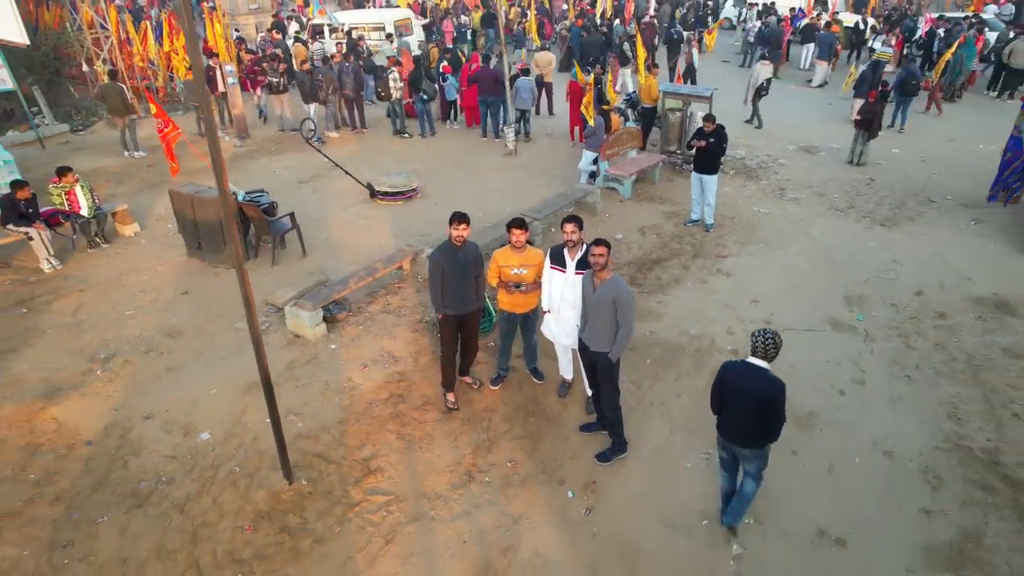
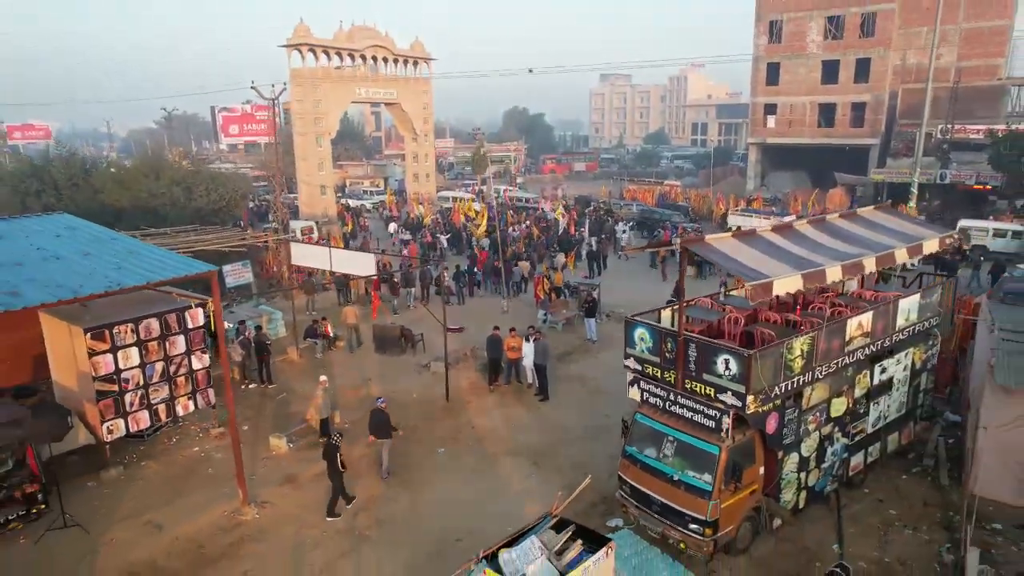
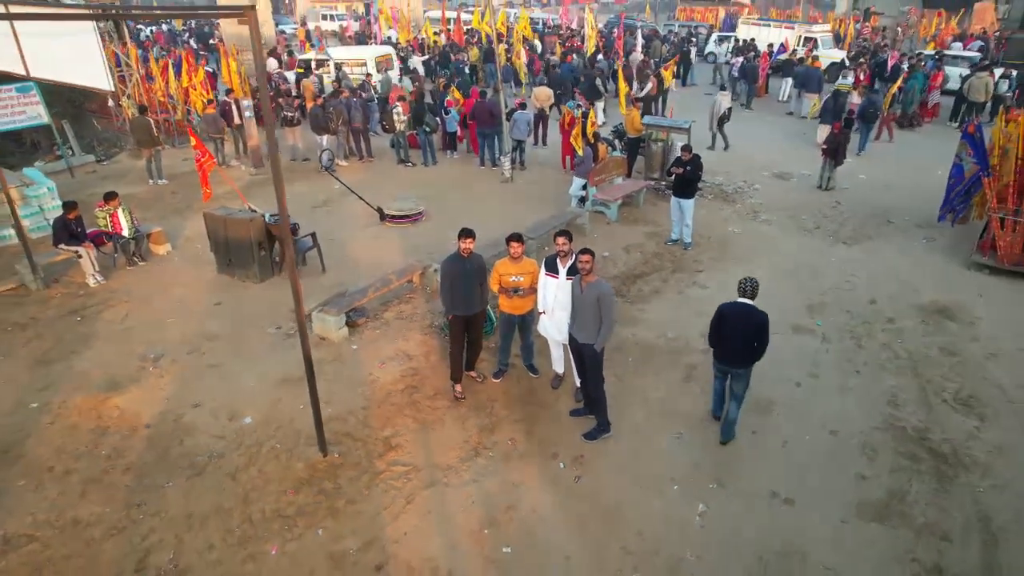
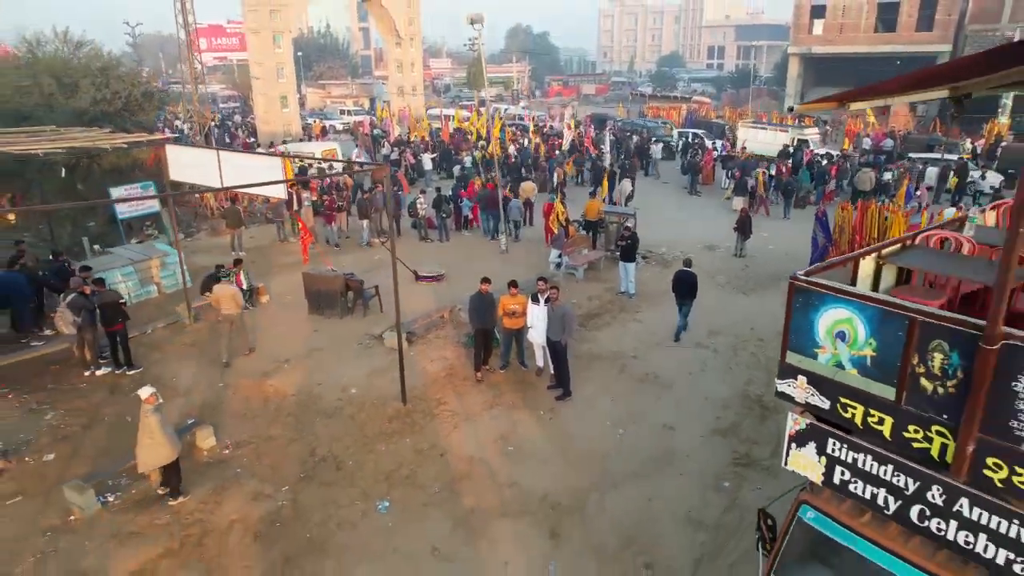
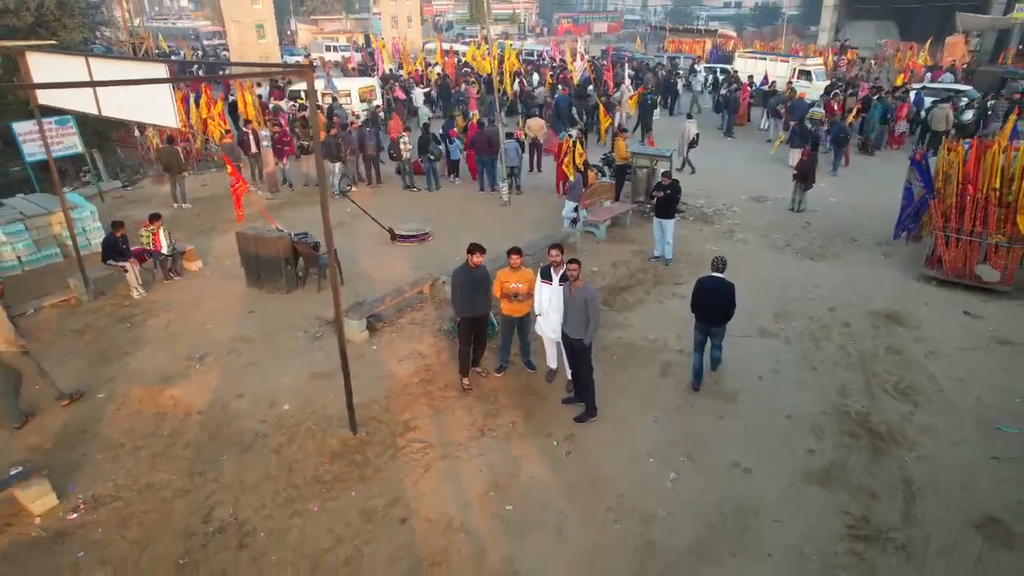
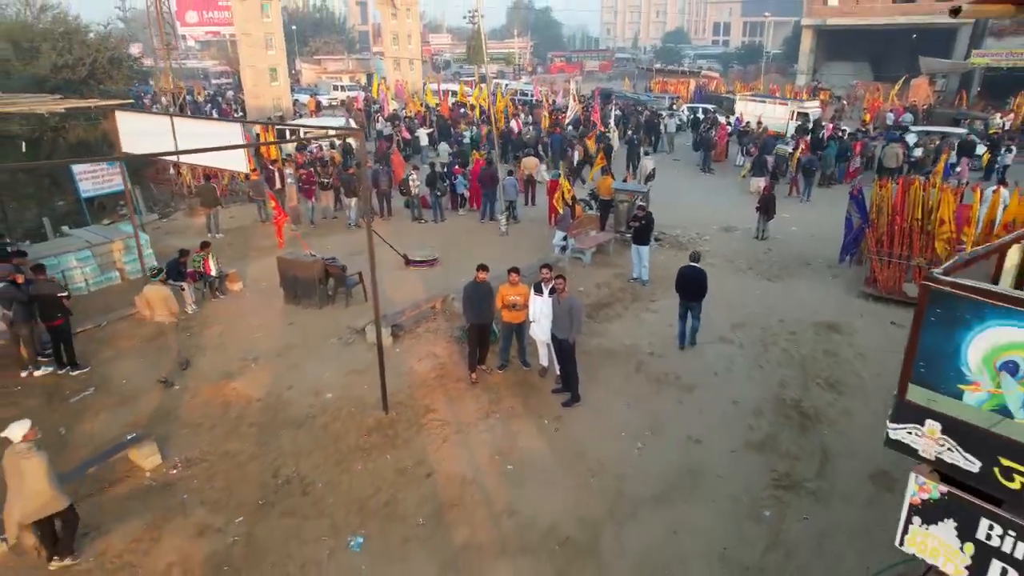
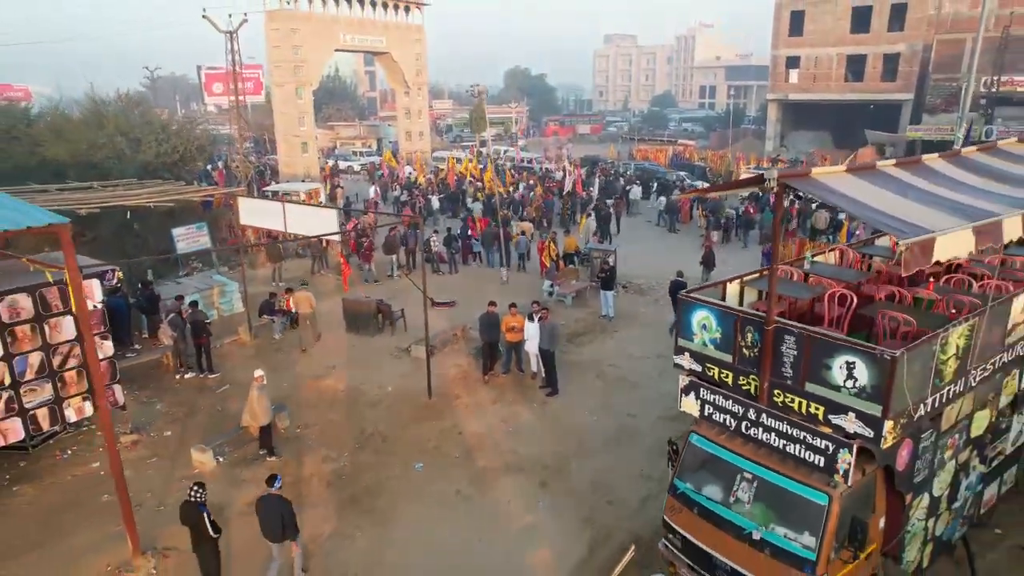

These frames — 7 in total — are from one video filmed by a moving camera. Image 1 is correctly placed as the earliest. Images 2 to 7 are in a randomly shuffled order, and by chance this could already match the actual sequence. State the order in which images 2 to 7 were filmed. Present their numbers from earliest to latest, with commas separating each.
3, 5, 6, 4, 7, 2
